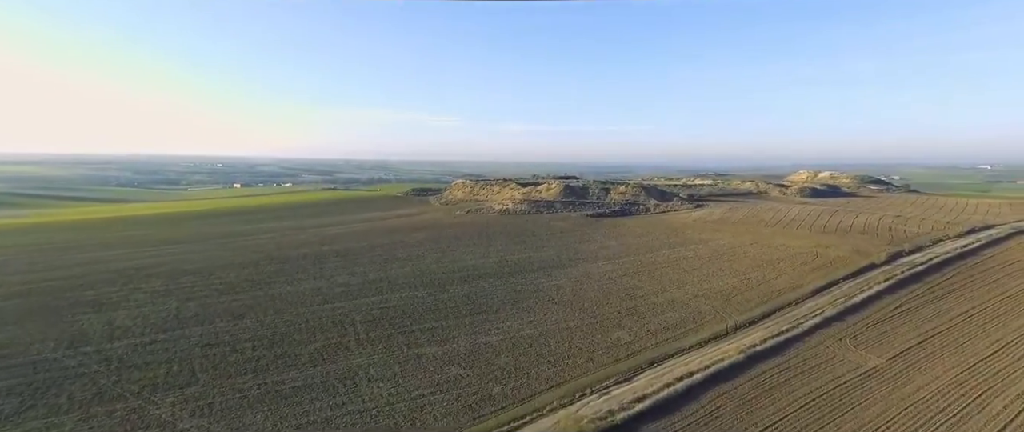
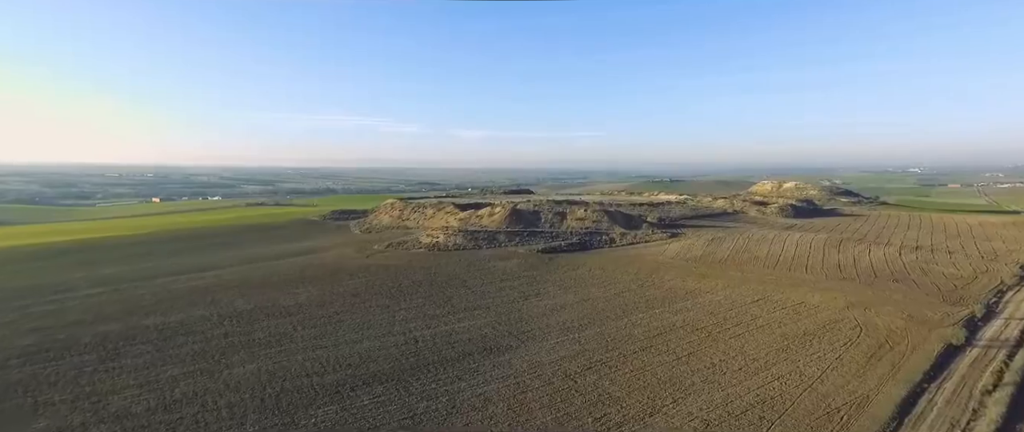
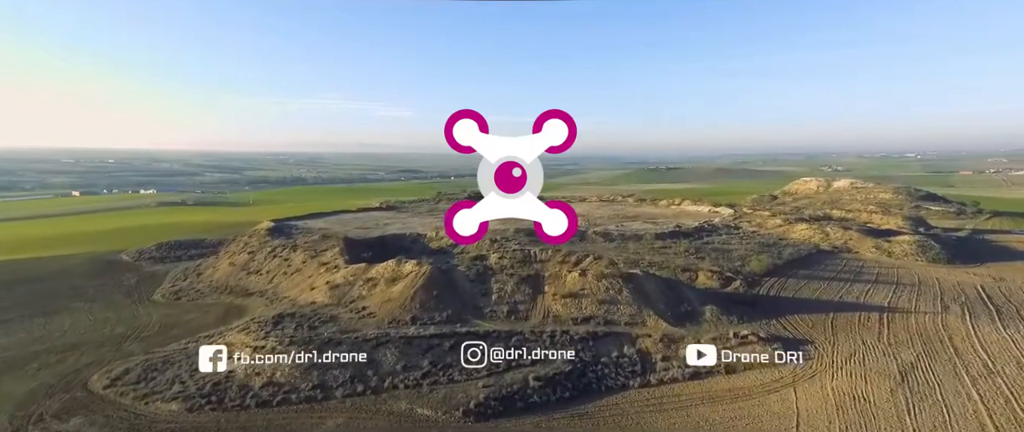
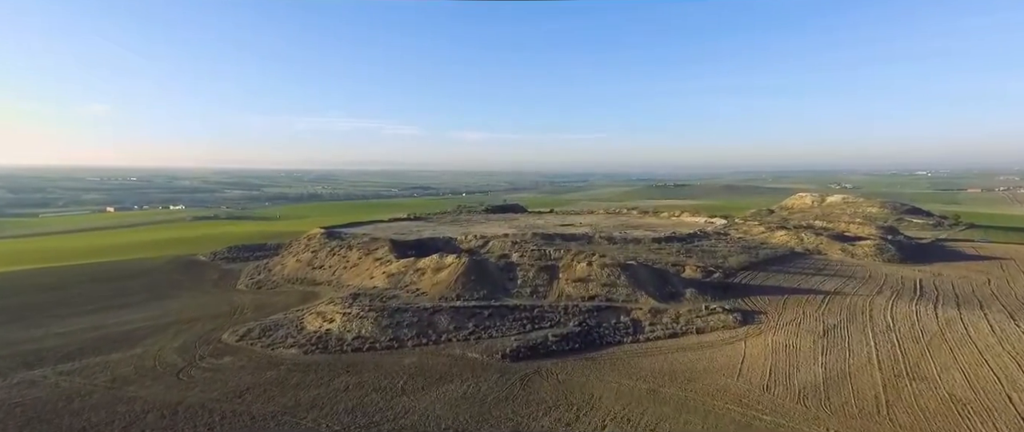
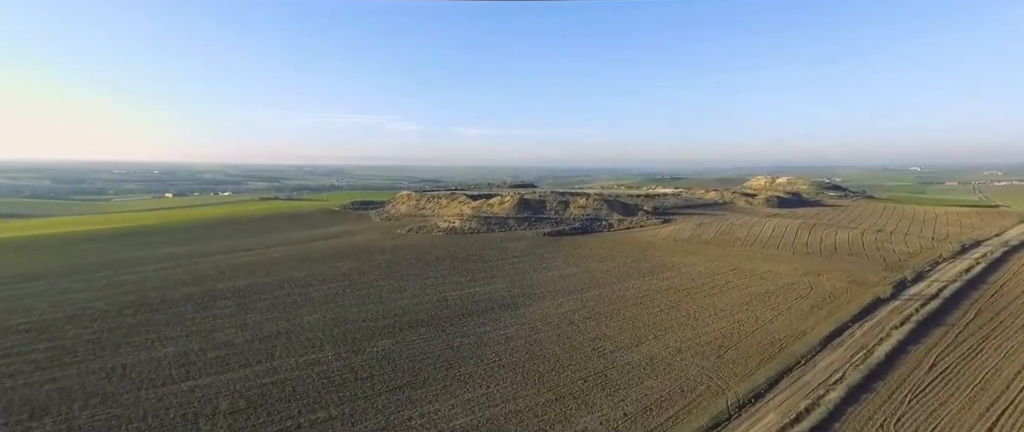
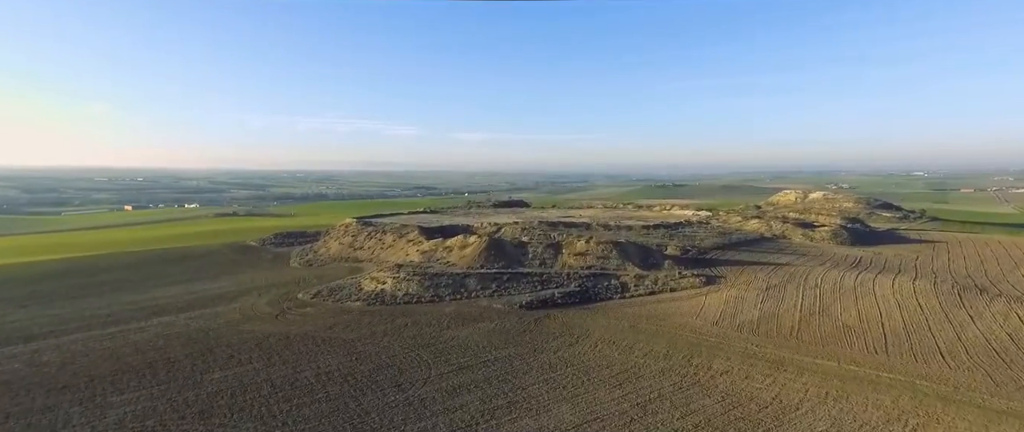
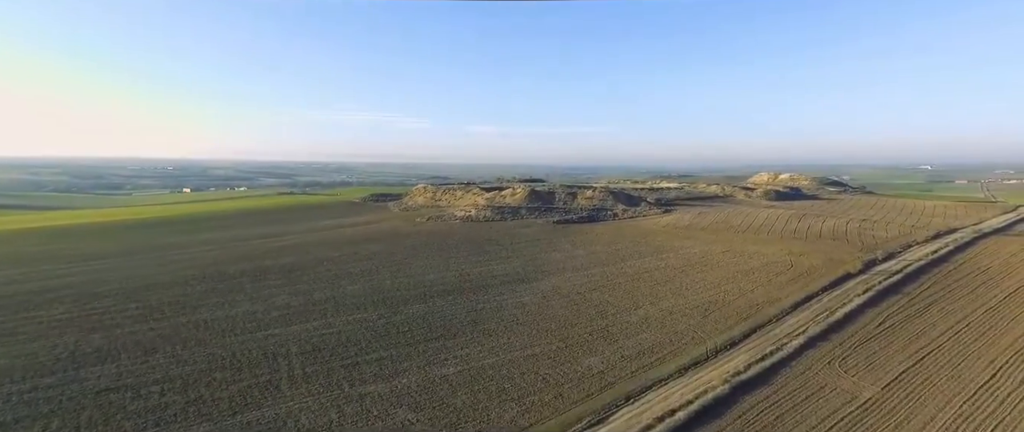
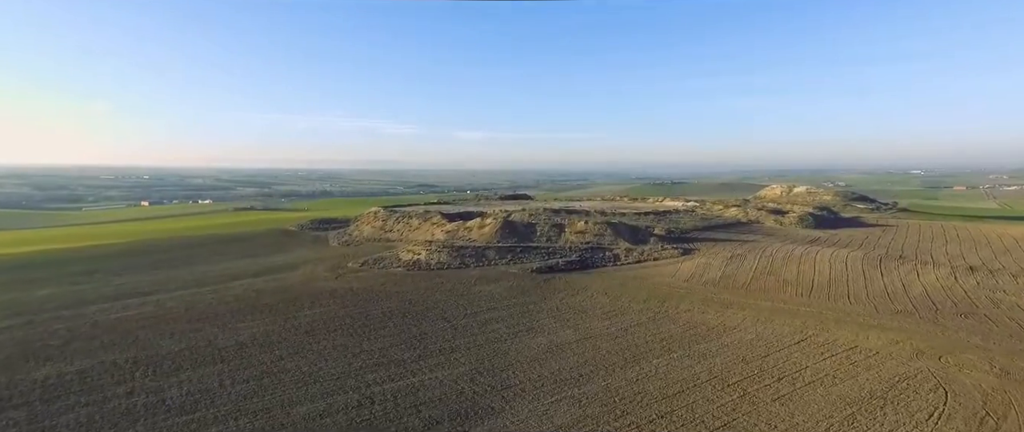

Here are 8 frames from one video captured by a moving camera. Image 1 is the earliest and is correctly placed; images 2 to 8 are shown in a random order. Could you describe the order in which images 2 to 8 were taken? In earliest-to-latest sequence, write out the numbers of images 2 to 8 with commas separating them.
7, 5, 2, 8, 6, 4, 3
